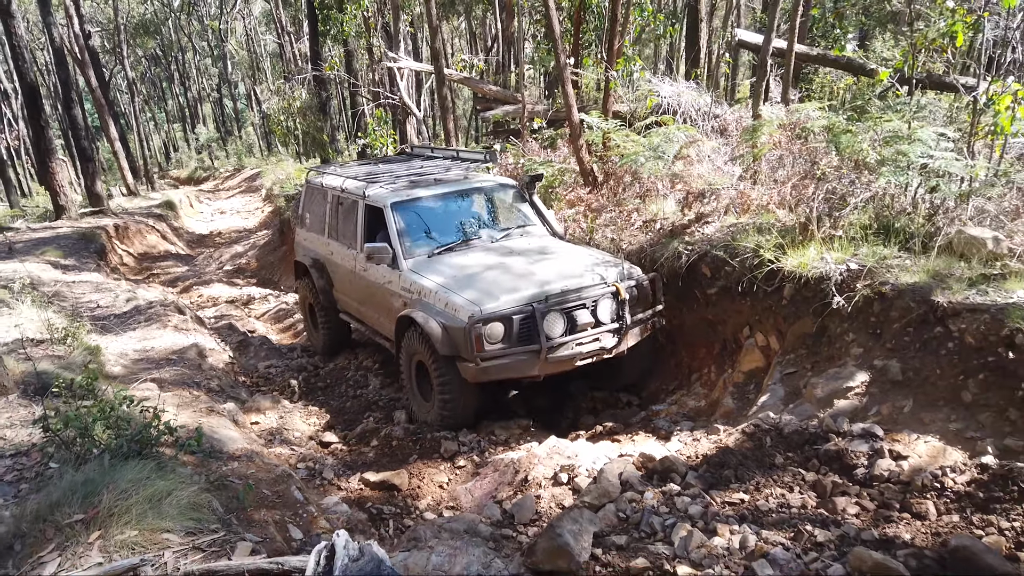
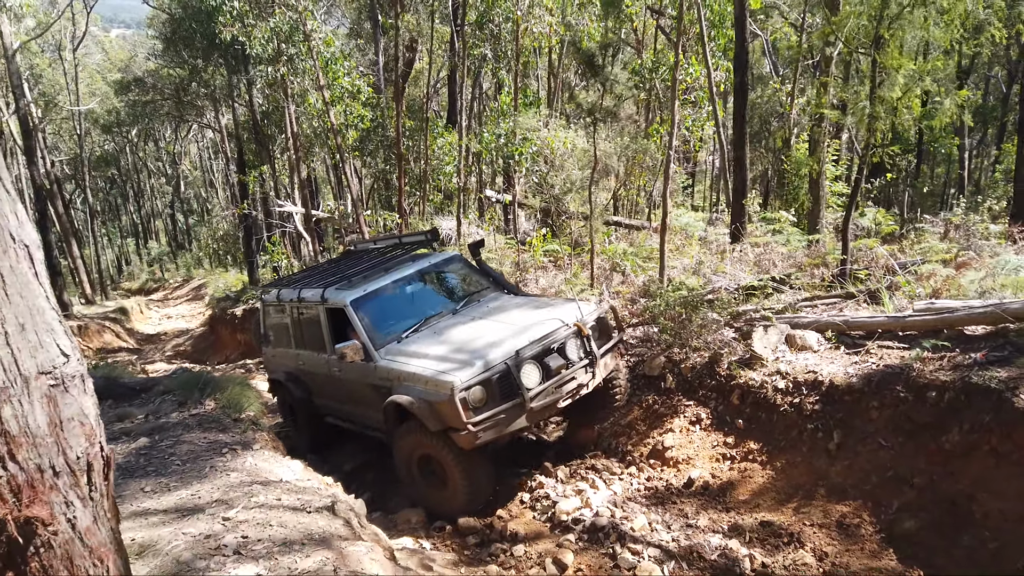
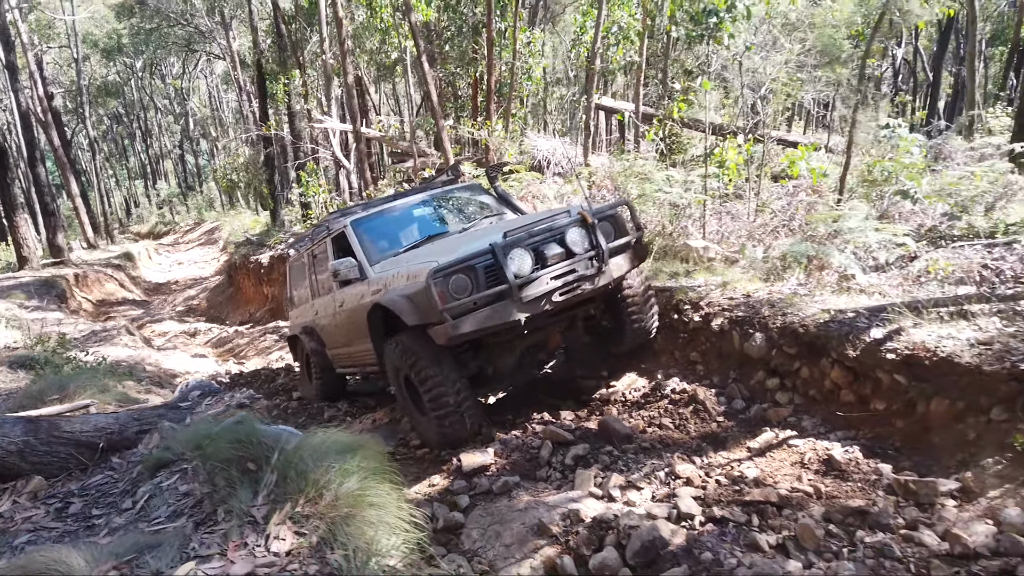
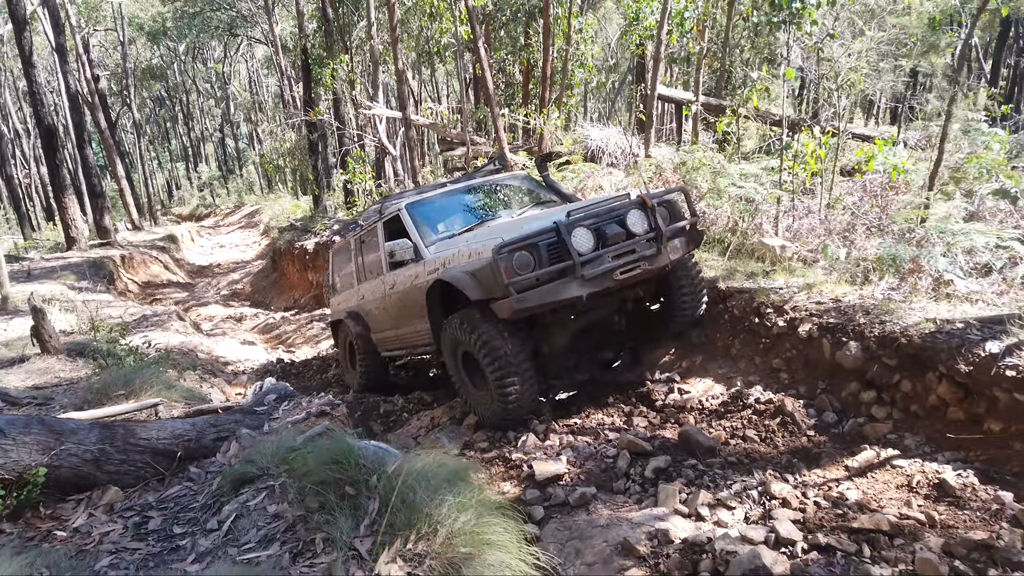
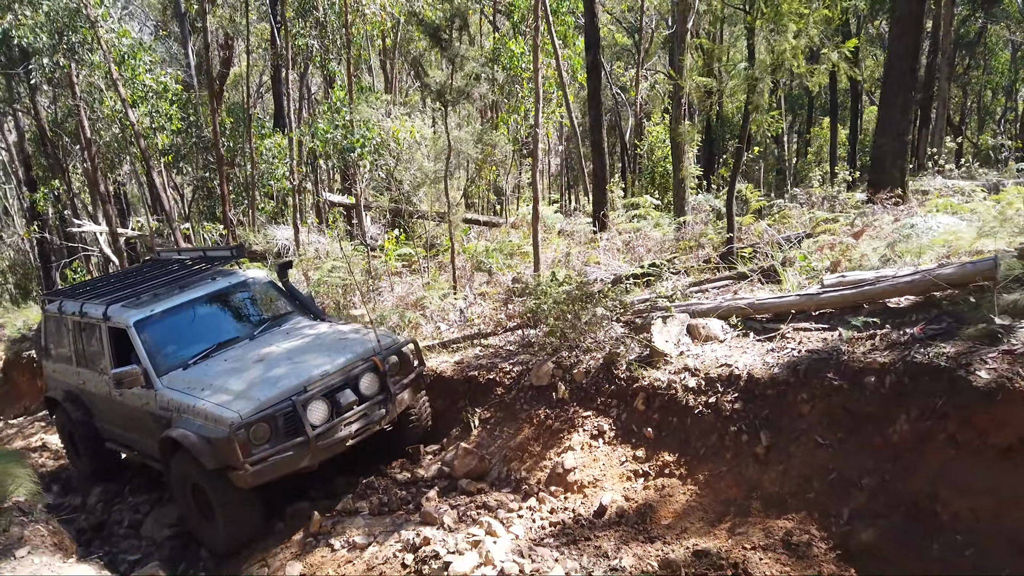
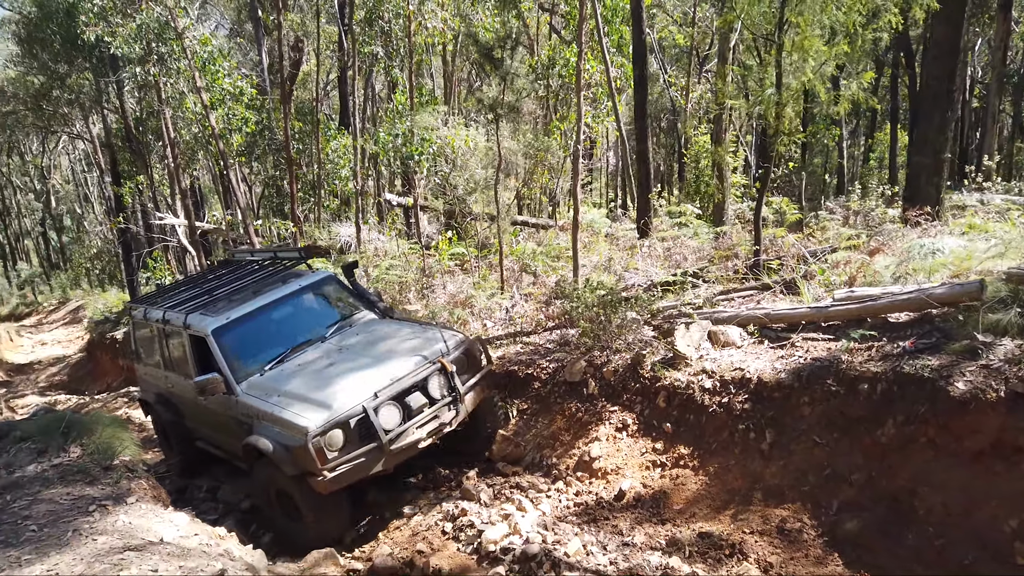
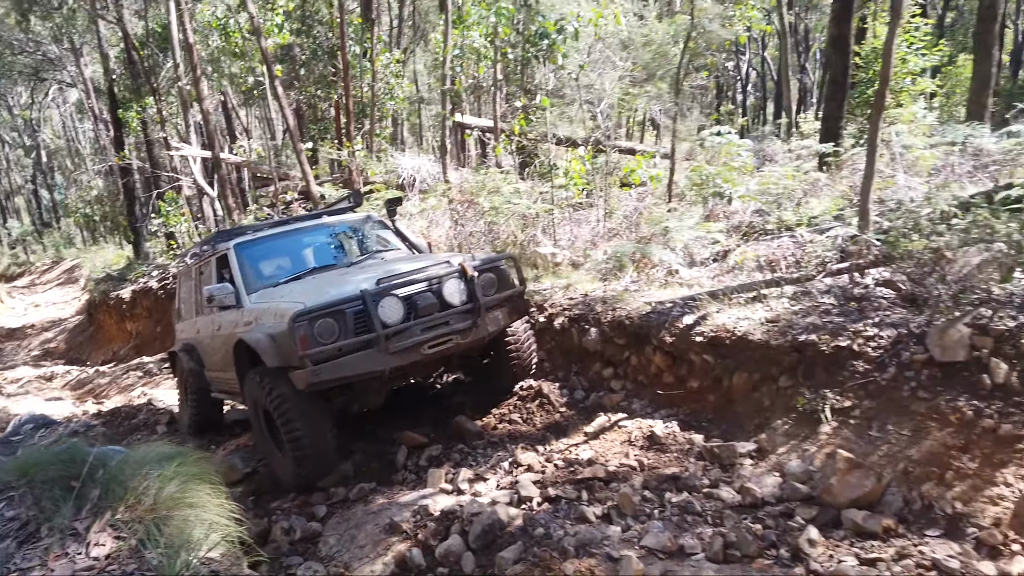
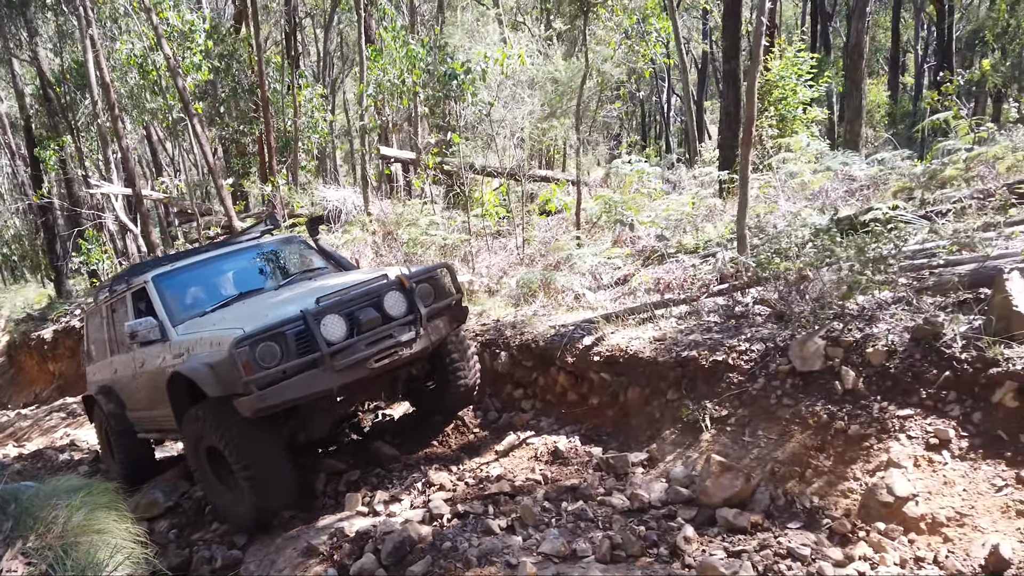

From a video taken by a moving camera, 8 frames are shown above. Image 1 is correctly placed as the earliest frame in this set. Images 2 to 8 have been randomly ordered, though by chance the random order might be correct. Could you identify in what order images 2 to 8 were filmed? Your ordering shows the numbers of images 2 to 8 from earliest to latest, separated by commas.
4, 3, 7, 8, 5, 6, 2
